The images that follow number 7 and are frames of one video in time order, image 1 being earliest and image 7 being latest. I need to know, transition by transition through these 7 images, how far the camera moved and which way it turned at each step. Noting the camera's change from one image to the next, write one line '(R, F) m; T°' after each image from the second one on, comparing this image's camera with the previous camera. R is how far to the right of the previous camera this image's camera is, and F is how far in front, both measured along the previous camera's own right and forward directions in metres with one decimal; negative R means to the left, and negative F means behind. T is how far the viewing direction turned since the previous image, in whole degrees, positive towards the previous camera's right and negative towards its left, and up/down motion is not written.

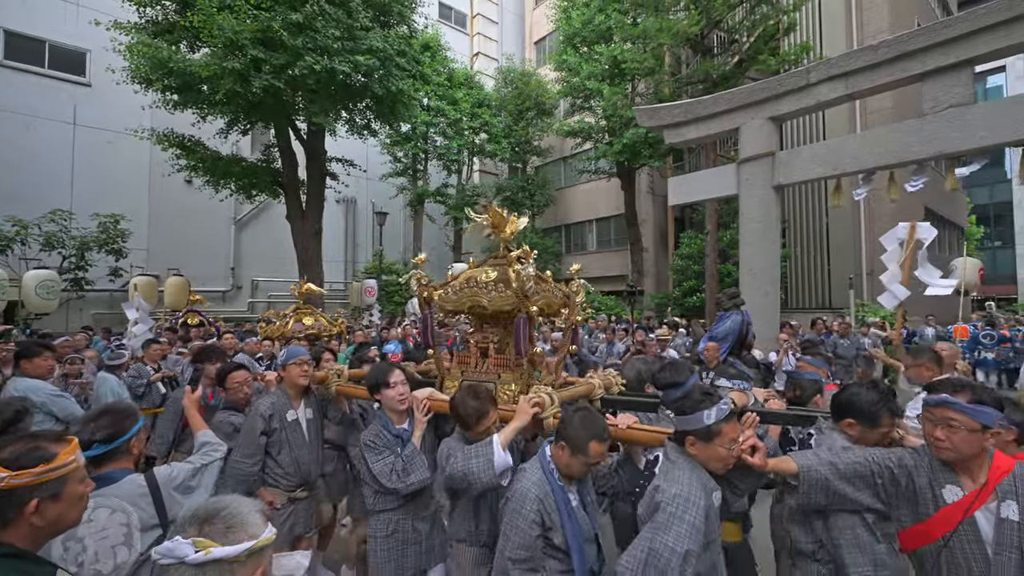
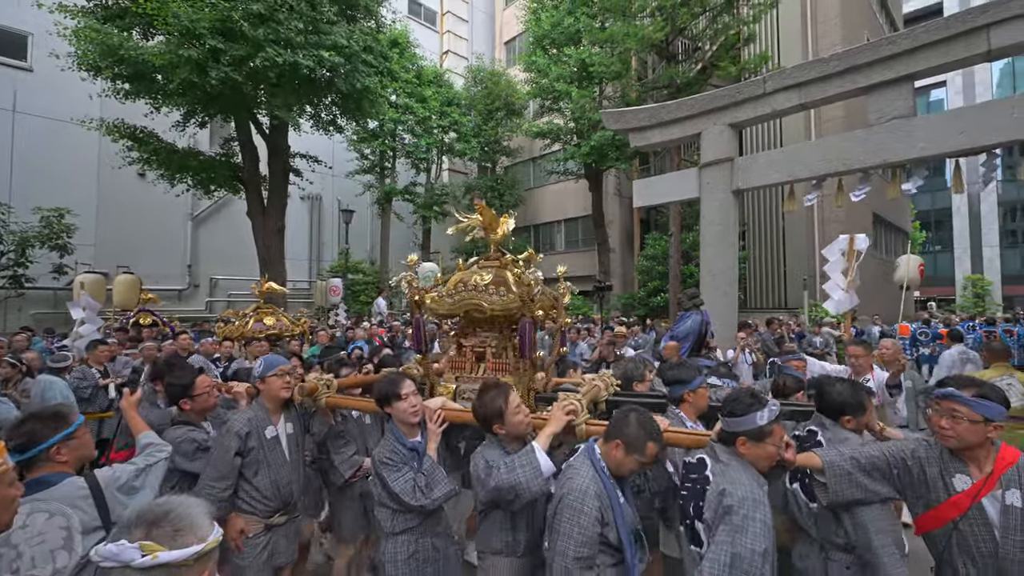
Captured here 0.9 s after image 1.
(-0.3, 0.0) m; +4°
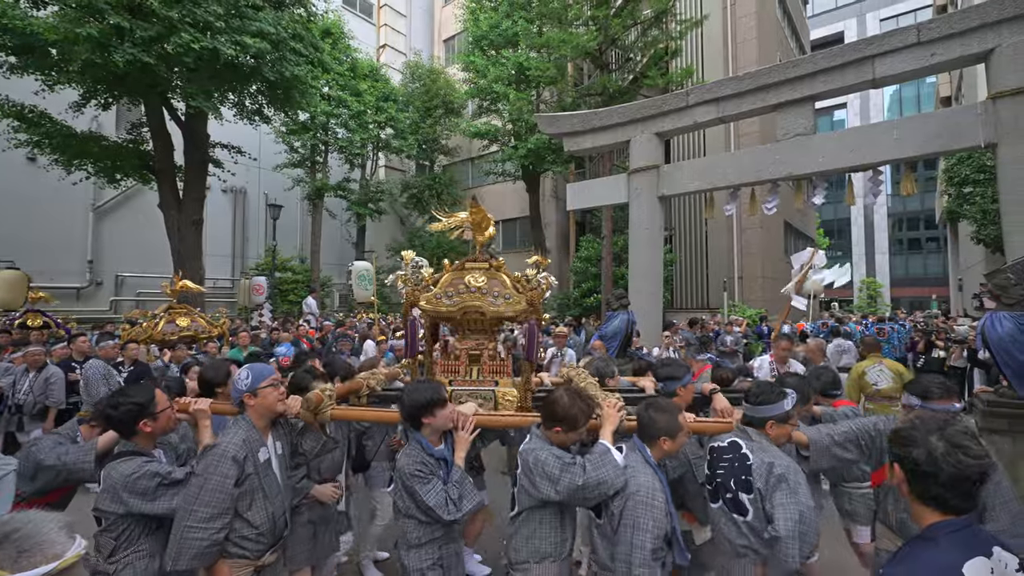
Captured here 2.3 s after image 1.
(-0.5, 0.0) m; +9°
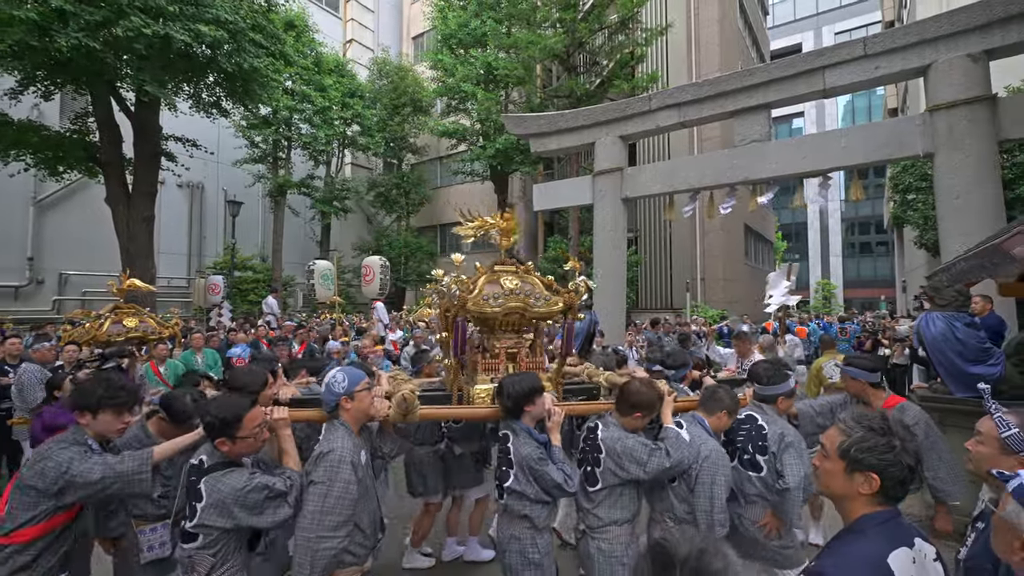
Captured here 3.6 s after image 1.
(-0.3, 0.0) m; +5°
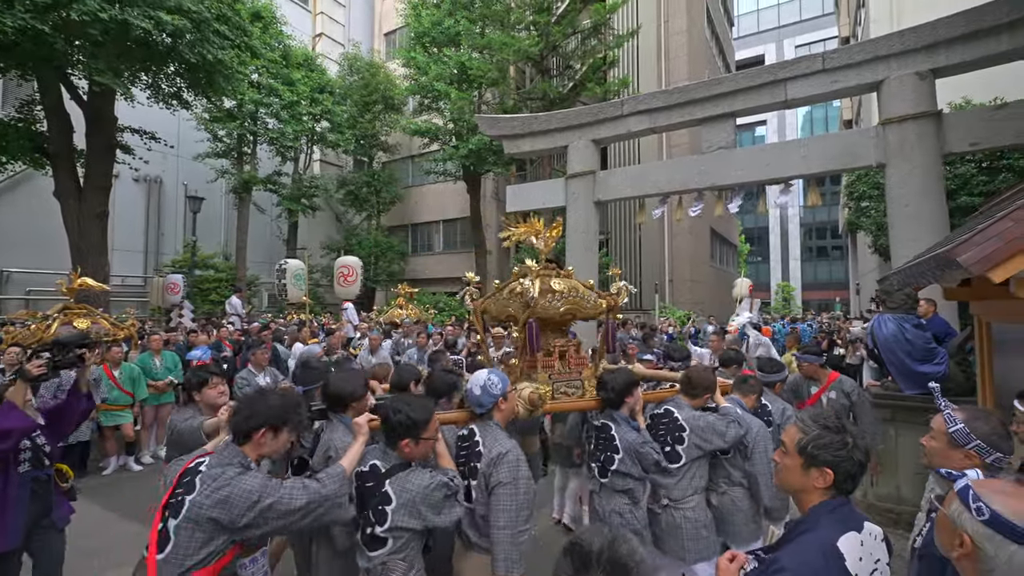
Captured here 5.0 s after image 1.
(-0.3, +0.1) m; +4°
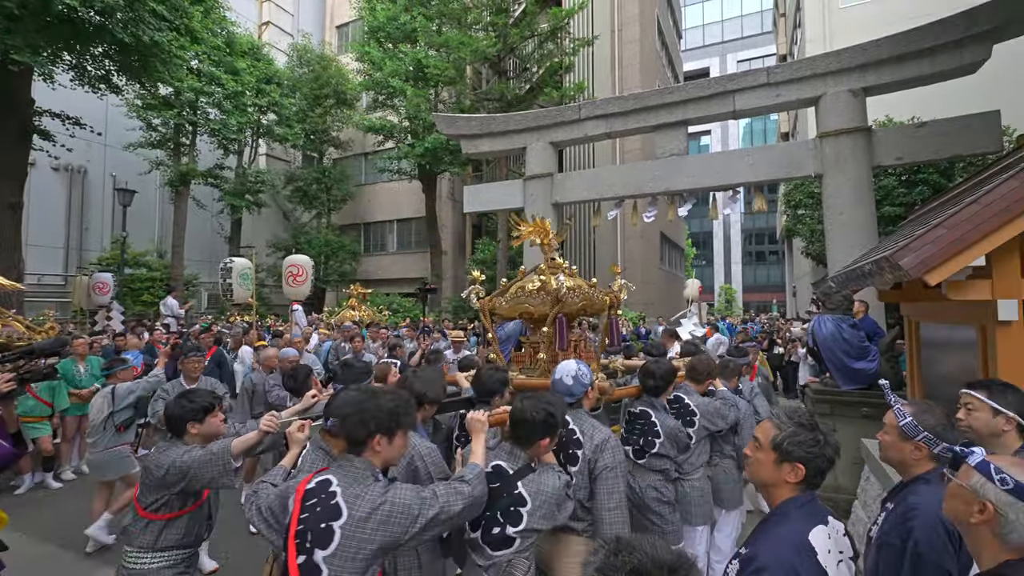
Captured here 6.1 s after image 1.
(-0.4, +0.2) m; +7°
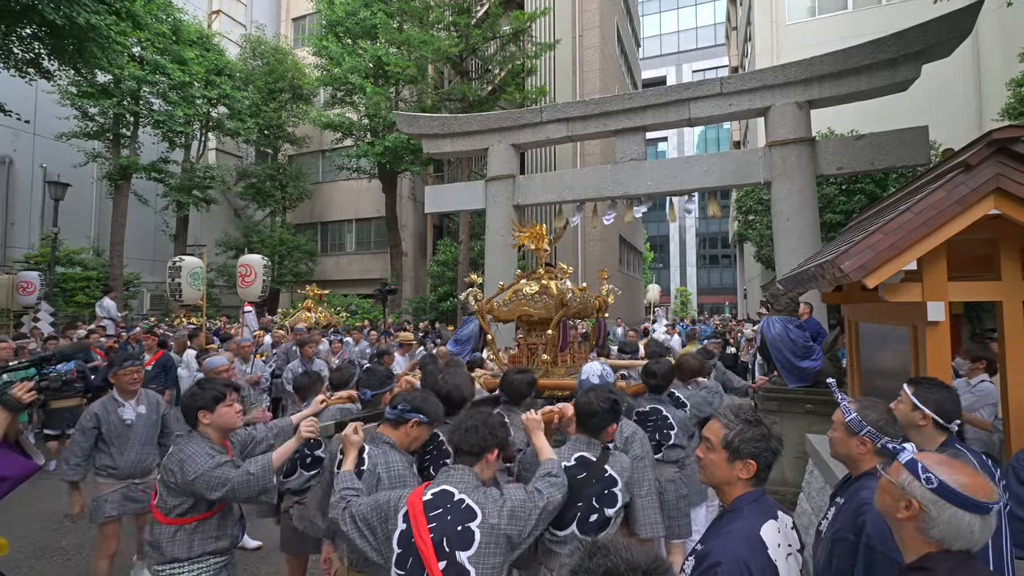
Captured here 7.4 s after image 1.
(-0.3, +0.2) m; +6°
